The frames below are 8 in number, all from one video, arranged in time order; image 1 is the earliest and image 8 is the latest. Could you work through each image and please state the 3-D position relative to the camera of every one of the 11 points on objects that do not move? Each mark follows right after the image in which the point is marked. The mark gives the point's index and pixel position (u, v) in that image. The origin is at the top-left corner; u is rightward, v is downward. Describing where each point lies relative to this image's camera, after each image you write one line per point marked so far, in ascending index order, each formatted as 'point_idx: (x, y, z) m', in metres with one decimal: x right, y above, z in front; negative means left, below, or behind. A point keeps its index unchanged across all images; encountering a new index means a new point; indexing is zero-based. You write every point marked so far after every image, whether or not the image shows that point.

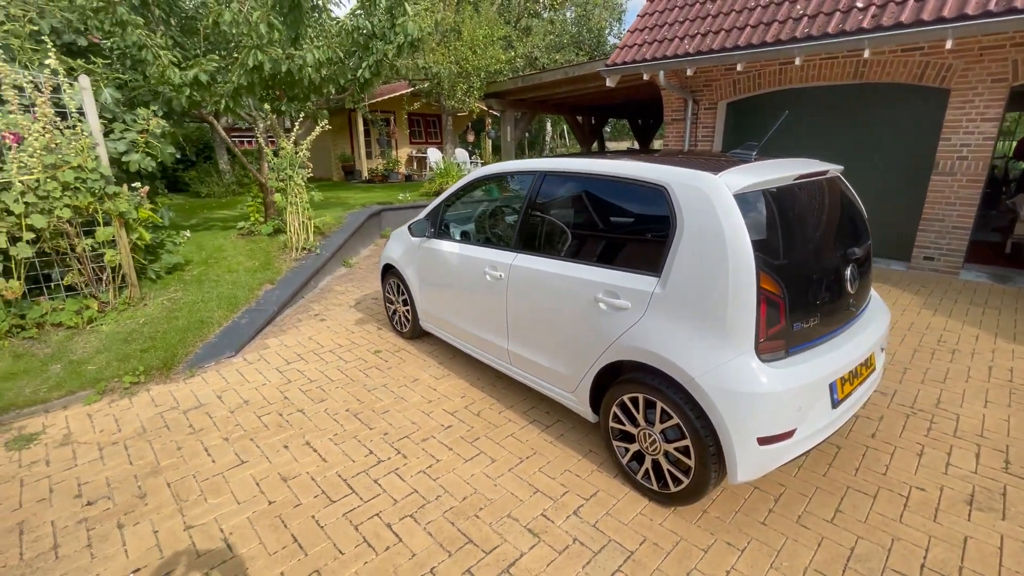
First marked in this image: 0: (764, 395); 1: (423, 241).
0: (+1.0, -0.4, +2.0) m
1: (-0.7, +0.4, +3.8) m
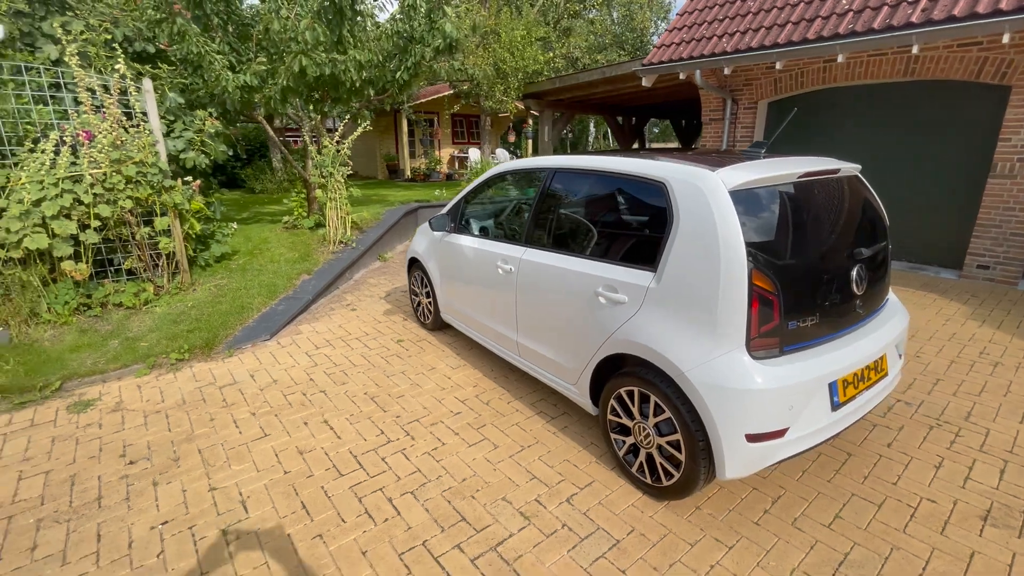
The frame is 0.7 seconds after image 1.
0: (+1.0, -0.4, +2.0) m
1: (-0.6, +0.4, +4.0) m
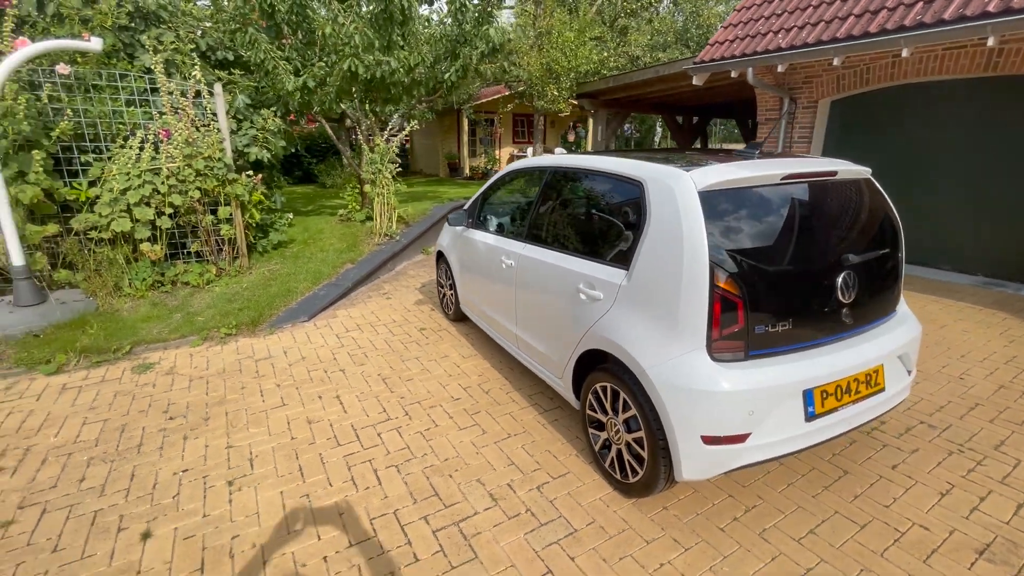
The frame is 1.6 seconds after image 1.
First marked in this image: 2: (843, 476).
0: (+0.8, -0.4, +2.0) m
1: (-0.4, +0.5, +4.2) m
2: (+1.7, -1.0, +2.6) m
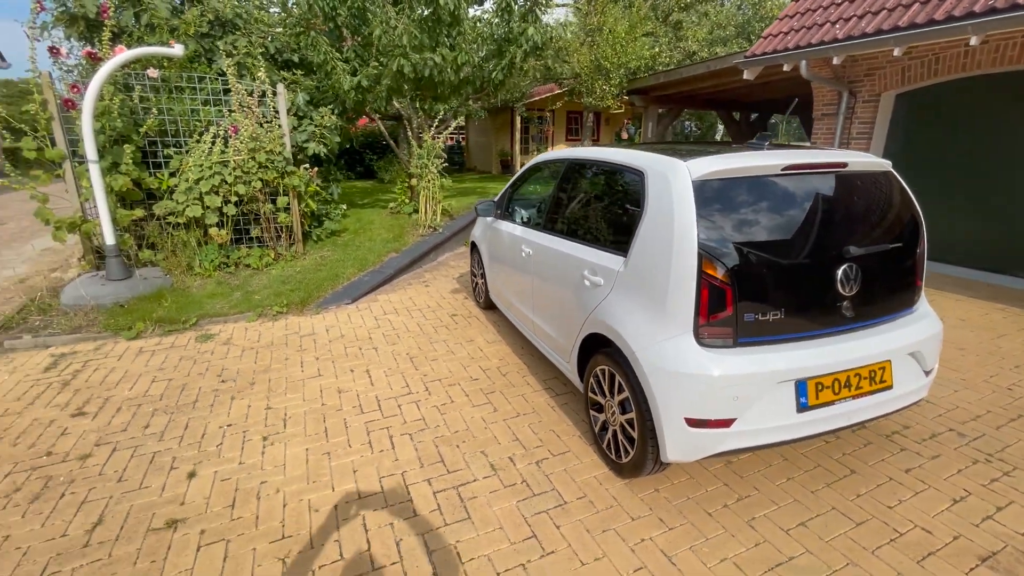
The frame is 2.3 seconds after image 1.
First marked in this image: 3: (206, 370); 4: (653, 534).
0: (+0.8, -0.4, +2.0) m
1: (-0.2, +0.6, +4.3) m
2: (+1.7, -1.0, +2.5) m
3: (-2.4, -0.6, +3.8) m
4: (+0.6, -1.1, +2.2) m
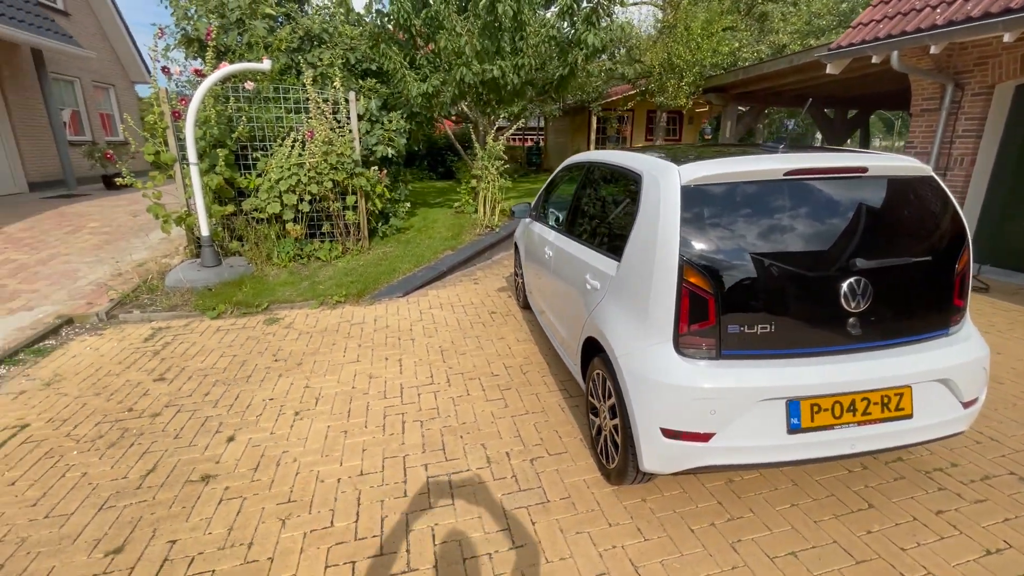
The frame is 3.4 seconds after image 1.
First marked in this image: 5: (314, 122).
0: (+0.6, -0.4, +2.0) m
1: (+0.1, +0.6, +4.4) m
2: (+1.7, -1.0, +2.3) m
3: (-2.2, -0.5, +4.3) m
4: (+0.5, -1.1, +2.1) m
5: (-2.4, +2.0, +5.9) m
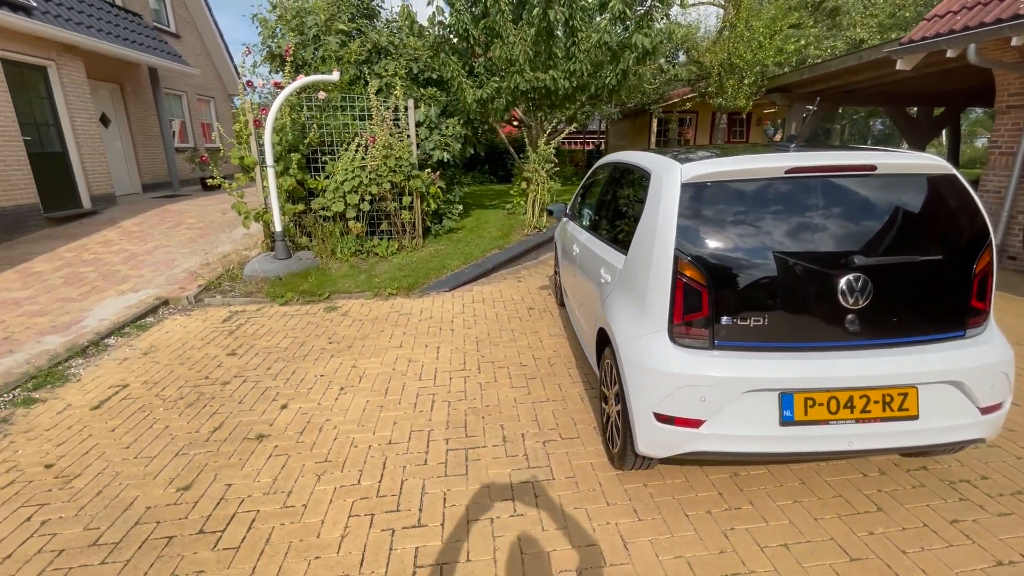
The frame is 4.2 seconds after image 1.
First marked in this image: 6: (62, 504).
0: (+0.6, -0.4, +2.1) m
1: (+0.5, +0.6, +4.6) m
2: (+1.7, -1.0, +2.3) m
3: (-1.9, -0.4, +4.7) m
4: (+0.5, -1.1, +2.3) m
5: (-1.8, +2.1, +6.4) m
6: (-2.4, -1.1, +2.5) m
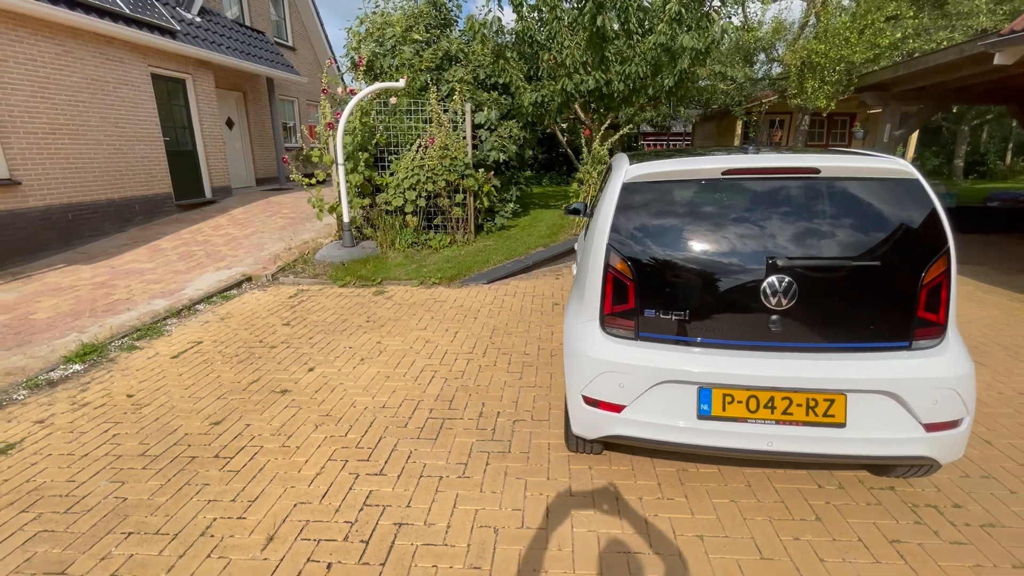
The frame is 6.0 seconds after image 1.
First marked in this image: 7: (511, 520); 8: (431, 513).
0: (+0.4, -0.3, +2.3) m
1: (+0.7, +0.7, +4.7) m
2: (+1.4, -1.1, +2.2) m
3: (-1.6, -0.3, +5.3) m
4: (+0.2, -1.0, +2.5) m
5: (-1.1, +2.3, +7.0) m
6: (-2.6, -0.9, +3.2) m
7: (0.0, -1.1, +2.3) m
8: (-0.4, -1.1, +2.3) m
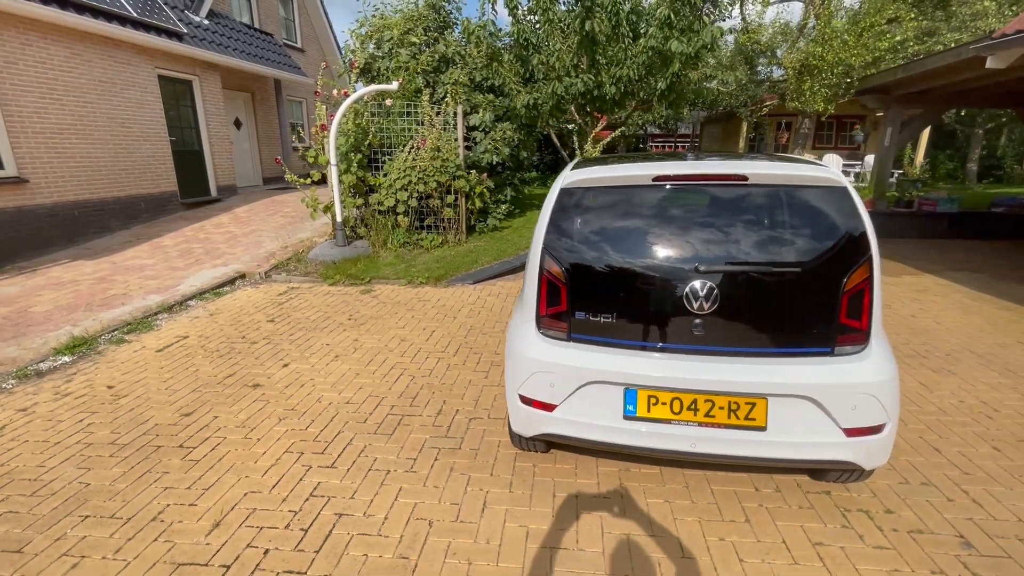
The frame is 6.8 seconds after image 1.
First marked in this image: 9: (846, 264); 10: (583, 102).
0: (+0.1, -0.3, +2.3) m
1: (+0.5, +0.6, +4.8) m
2: (+1.0, -1.1, +2.2) m
3: (-1.8, -0.3, +5.4) m
4: (-0.1, -1.1, +2.5) m
5: (-1.2, +2.3, +7.1) m
6: (-2.9, -0.9, +3.4) m
7: (-0.3, -1.1, +2.4) m
8: (-0.7, -1.1, +2.4) m
9: (+1.2, +0.1, +2.1) m
10: (+1.2, +3.0, +7.8) m
